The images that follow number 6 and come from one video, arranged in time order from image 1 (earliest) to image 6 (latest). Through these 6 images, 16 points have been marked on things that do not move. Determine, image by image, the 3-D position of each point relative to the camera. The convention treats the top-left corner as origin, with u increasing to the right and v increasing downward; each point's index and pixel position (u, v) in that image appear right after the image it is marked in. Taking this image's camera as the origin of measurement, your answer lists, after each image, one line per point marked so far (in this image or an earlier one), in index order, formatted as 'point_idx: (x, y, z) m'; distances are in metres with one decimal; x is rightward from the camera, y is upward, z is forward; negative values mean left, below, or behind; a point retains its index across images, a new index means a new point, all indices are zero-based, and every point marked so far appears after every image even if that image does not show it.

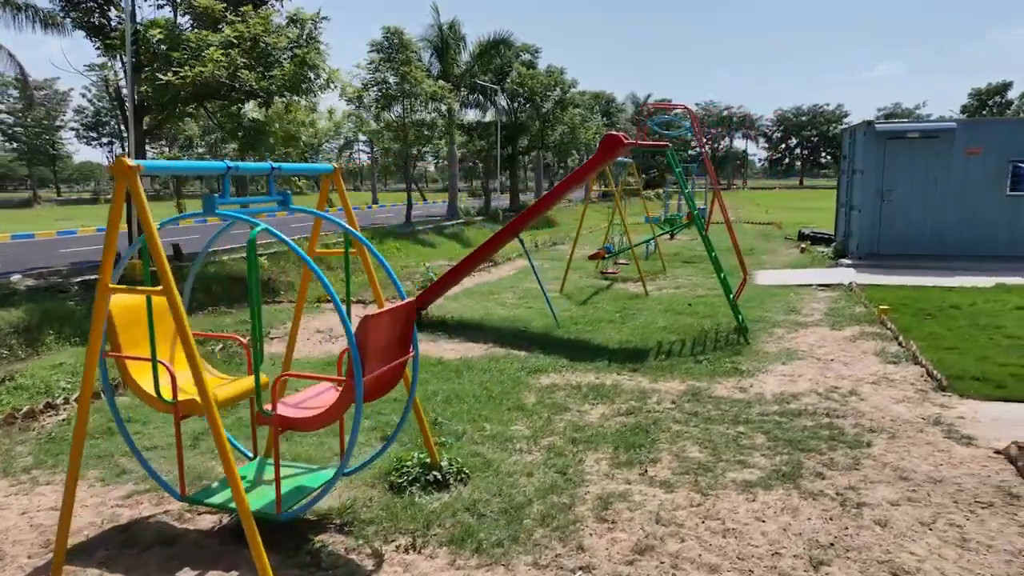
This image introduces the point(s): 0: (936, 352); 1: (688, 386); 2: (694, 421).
0: (+4.7, -0.7, +8.0) m
1: (+1.7, -0.9, +6.9) m
2: (+1.5, -1.1, +5.9) m
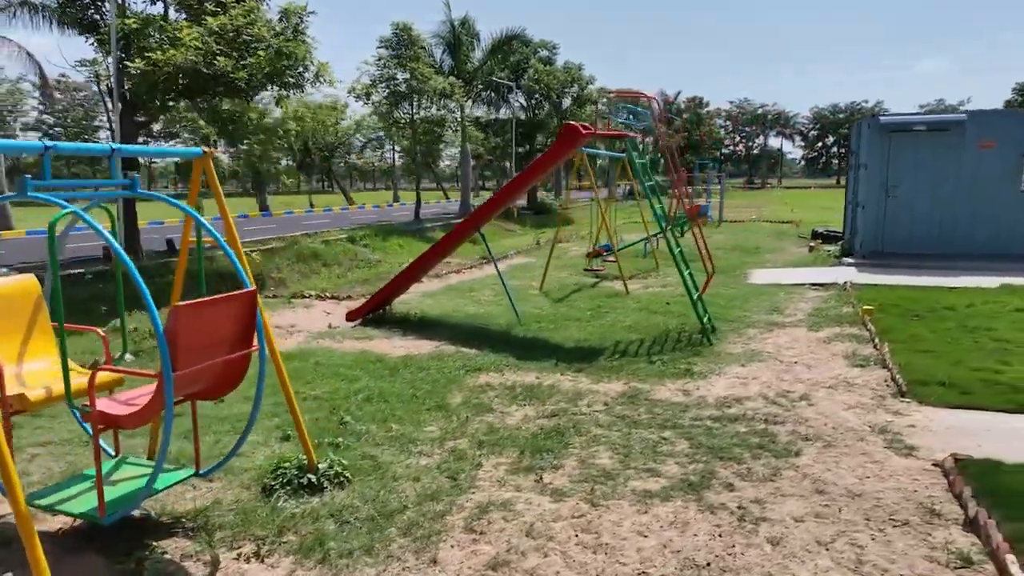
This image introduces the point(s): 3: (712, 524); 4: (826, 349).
0: (+4.1, -0.7, +7.5) m
1: (+1.1, -0.9, +6.5) m
2: (+0.8, -1.1, +5.6) m
3: (+1.1, -1.3, +4.0) m
4: (+3.5, -0.7, +8.0) m
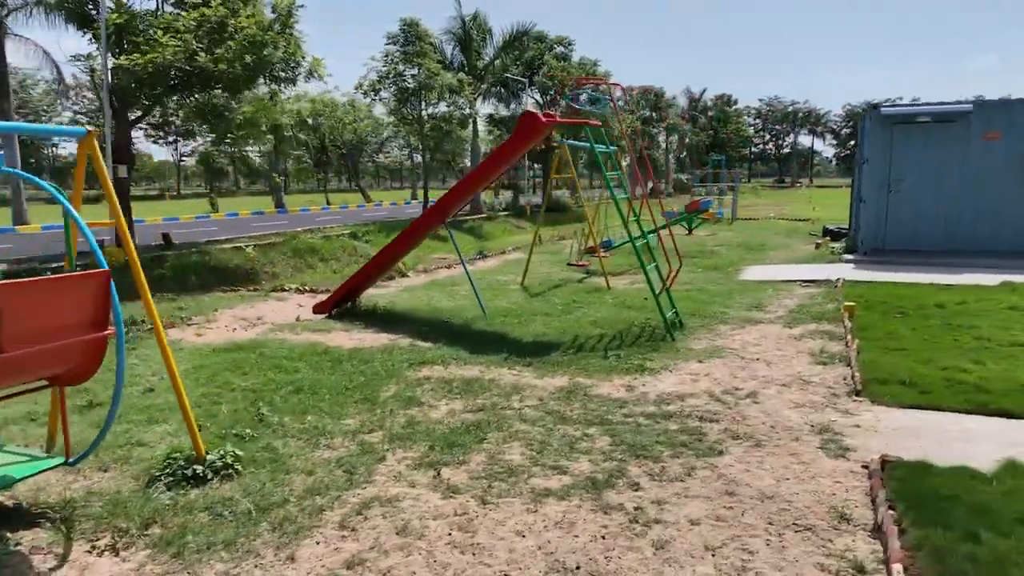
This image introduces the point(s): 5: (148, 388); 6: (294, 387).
0: (+3.6, -0.6, +7.1) m
1: (+0.5, -0.8, +6.3) m
2: (+0.2, -1.0, +5.3) m
3: (+0.5, -1.2, +3.7) m
4: (+3.0, -0.6, +7.6) m
5: (-3.1, -0.9, +6.1) m
6: (-1.9, -0.8, +6.1) m
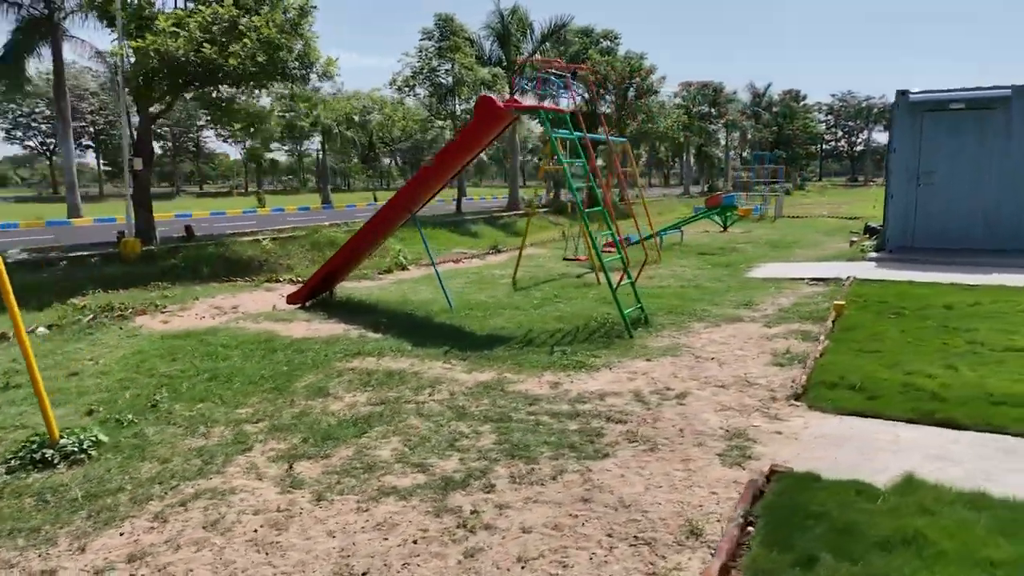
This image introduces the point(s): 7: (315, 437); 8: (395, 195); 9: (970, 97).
0: (+3.0, -0.6, +6.5) m
1: (-0.1, -0.8, +6.0) m
2: (-0.5, -0.9, +5.1) m
3: (-0.4, -1.2, +3.4) m
4: (+2.5, -0.6, +7.1) m
5: (-3.8, -0.7, +6.1) m
6: (-2.5, -0.7, +6.0) m
7: (-1.3, -1.0, +4.6) m
8: (-1.4, +1.1, +8.6) m
9: (+7.6, +3.2, +12.0) m
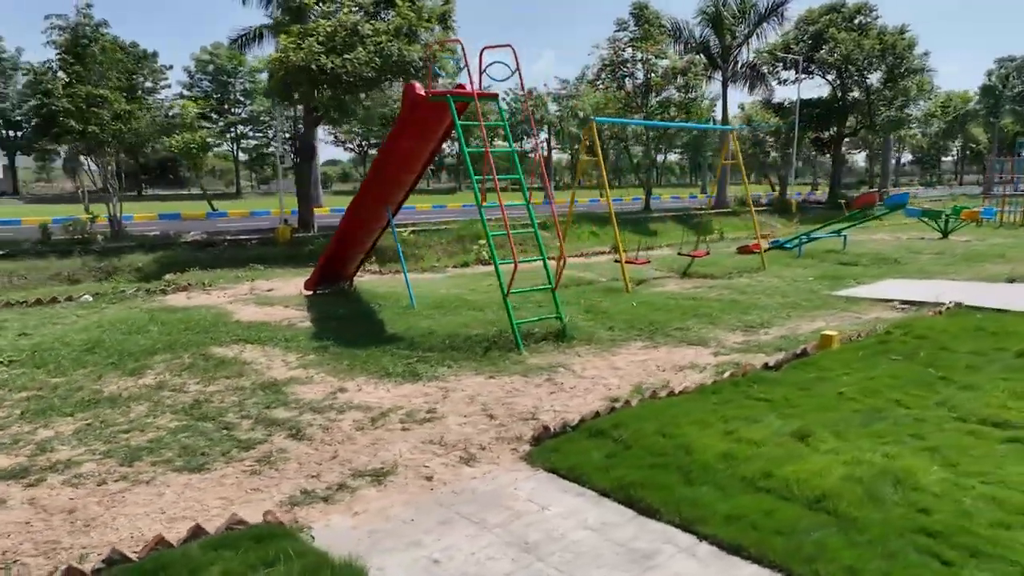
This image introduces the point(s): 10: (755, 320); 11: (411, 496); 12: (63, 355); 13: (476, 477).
0: (+1.4, -0.8, +5.0) m
1: (-1.7, -0.7, +5.8) m
2: (-2.4, -0.8, +5.0) m
3: (-3.0, -1.1, +3.5) m
4: (+1.1, -0.7, +5.8) m
5: (-5.0, -0.5, +7.3) m
6: (-3.9, -0.5, +6.7) m
7: (-3.3, -0.9, +4.9) m
8: (-1.8, +1.2, +8.6) m
9: (+8.0, +2.7, +8.2) m
10: (+2.7, -0.3, +7.8) m
11: (-0.5, -1.1, +3.7) m
12: (-4.0, -0.6, +6.4) m
13: (-0.2, -1.0, +3.9) m
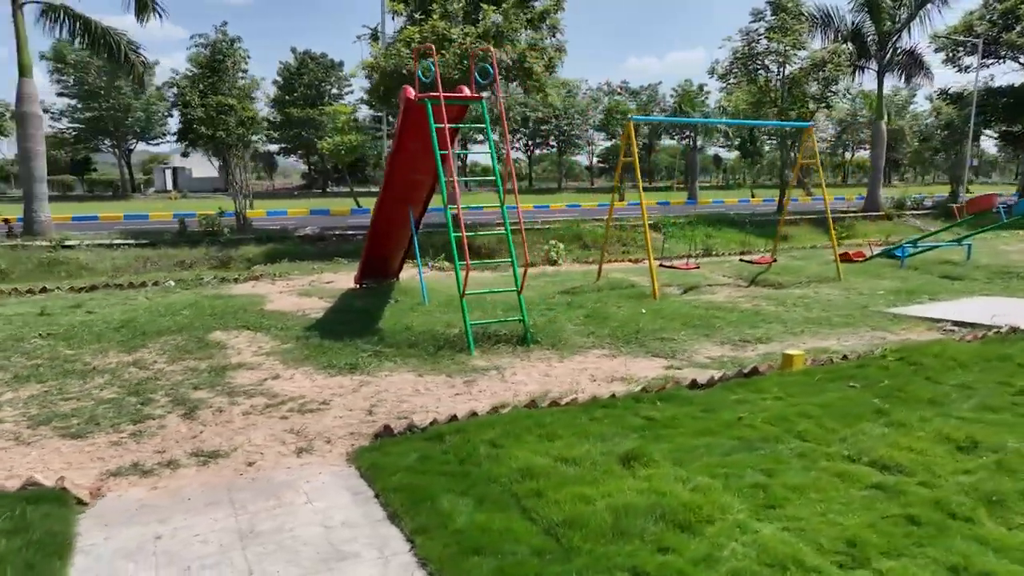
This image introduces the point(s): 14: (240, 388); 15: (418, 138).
0: (+0.6, -0.8, +4.8) m
1: (-2.3, -0.7, +6.3) m
2: (-3.1, -0.8, +5.7) m
3: (-4.1, -1.0, +4.4) m
4: (+0.5, -0.8, +5.6) m
5: (-5.1, -0.3, +8.5) m
6: (-4.2, -0.4, +7.7) m
7: (-4.0, -0.7, +5.8) m
8: (-1.6, +1.2, +9.0) m
9: (+7.9, +2.4, +6.3) m
10: (+2.5, -0.5, +7.2) m
11: (-1.6, -1.0, +3.9) m
12: (-4.4, -0.4, +7.4) m
13: (-1.2, -1.0, +4.1) m
14: (-2.1, -0.8, +5.6) m
15: (-1.1, +1.7, +8.1) m
